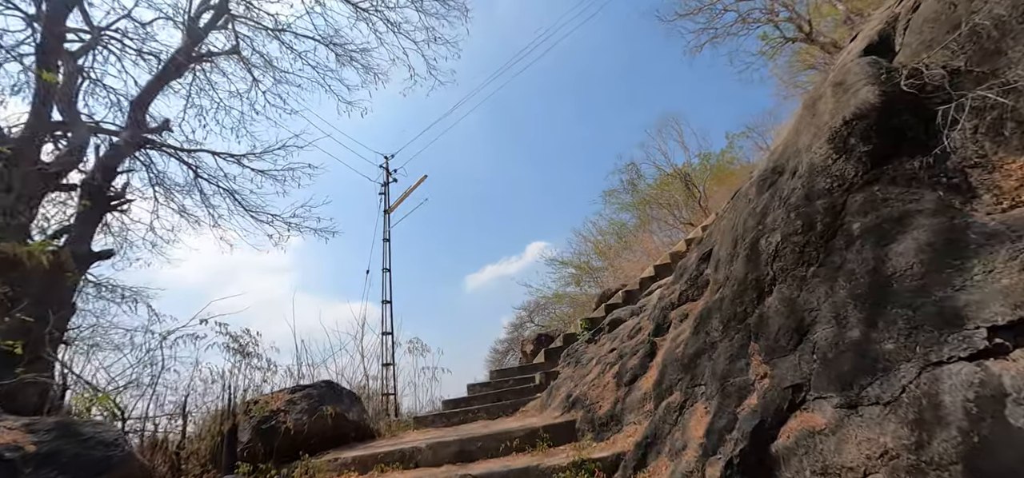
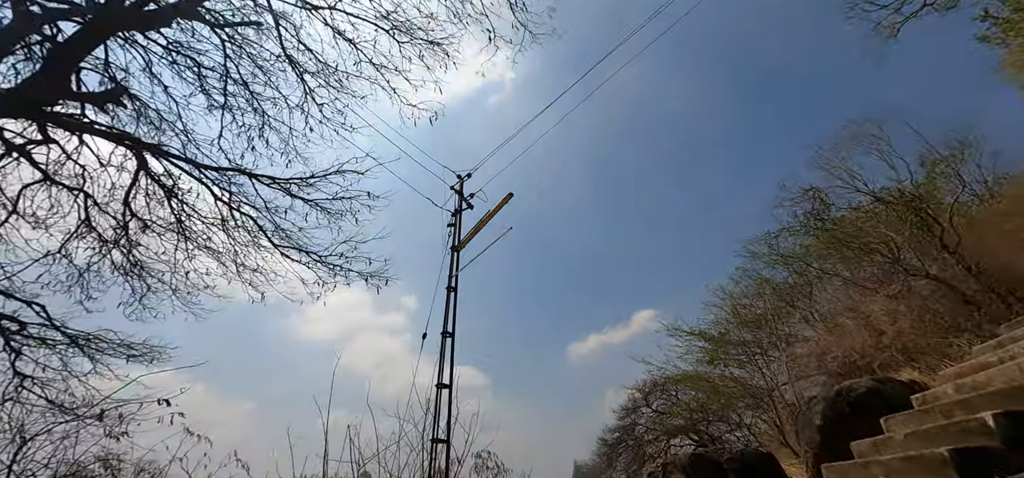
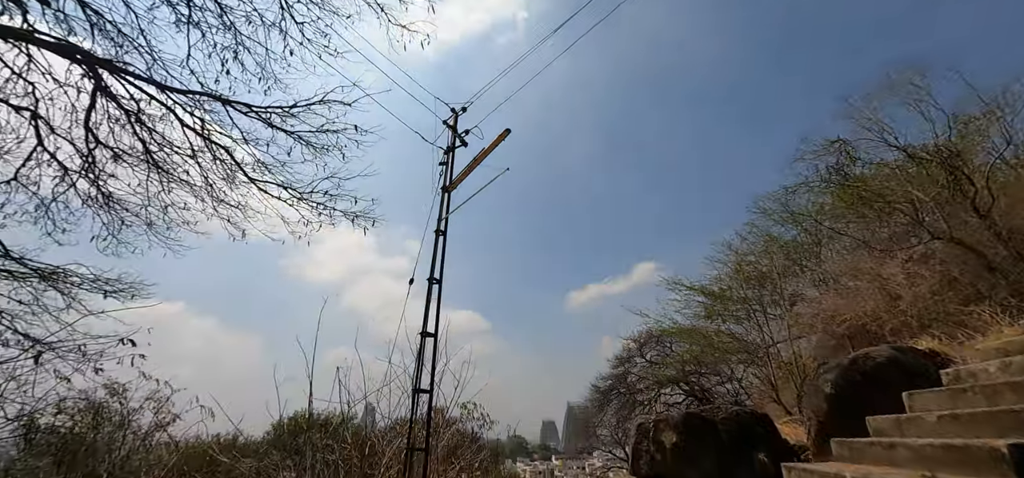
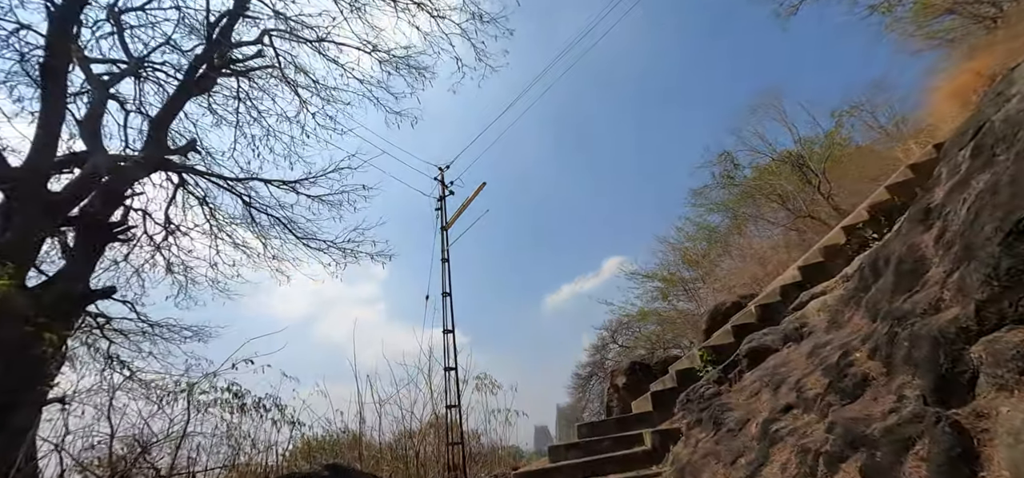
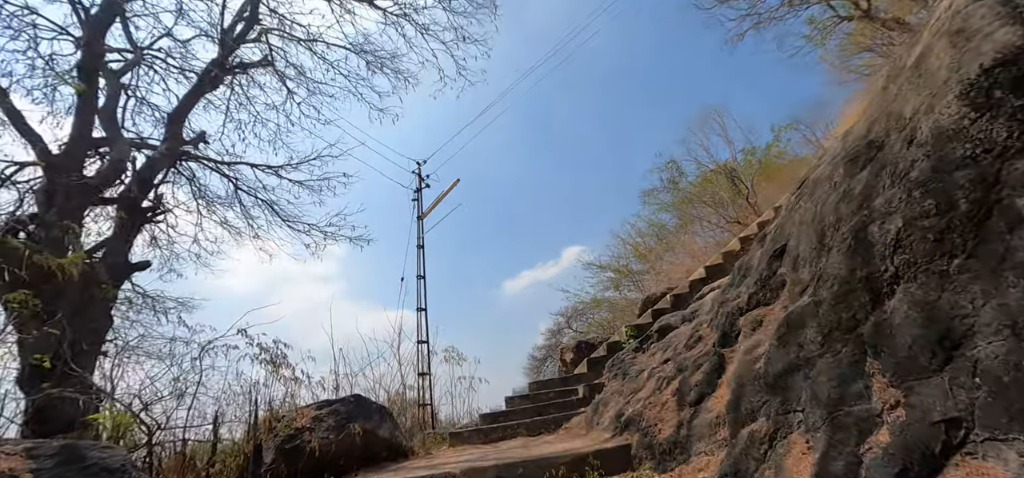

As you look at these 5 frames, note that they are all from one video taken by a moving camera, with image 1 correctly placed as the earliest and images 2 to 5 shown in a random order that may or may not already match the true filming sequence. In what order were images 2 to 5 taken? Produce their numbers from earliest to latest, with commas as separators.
5, 4, 2, 3
